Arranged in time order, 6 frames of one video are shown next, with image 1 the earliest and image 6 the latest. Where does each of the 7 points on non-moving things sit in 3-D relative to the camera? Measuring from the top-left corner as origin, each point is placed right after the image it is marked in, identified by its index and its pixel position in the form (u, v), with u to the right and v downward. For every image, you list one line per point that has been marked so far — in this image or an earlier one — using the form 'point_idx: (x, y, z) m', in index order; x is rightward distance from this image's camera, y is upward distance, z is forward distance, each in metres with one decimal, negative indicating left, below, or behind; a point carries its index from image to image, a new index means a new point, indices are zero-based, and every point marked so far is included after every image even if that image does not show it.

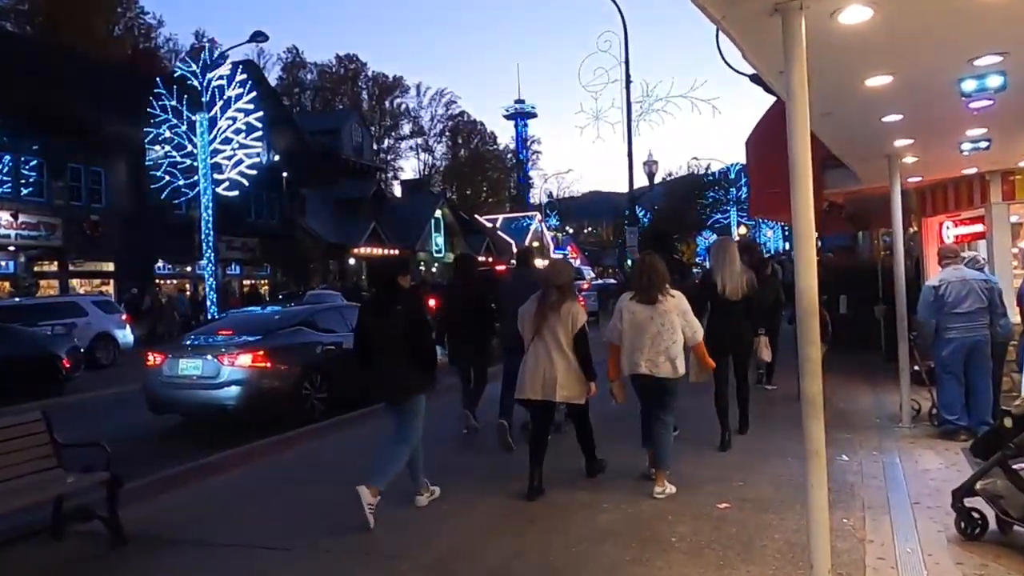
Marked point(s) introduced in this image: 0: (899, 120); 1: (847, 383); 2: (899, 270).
0: (+4.3, +1.9, +8.4) m
1: (+5.3, -1.5, +12.2) m
2: (+4.7, +0.2, +9.3) m
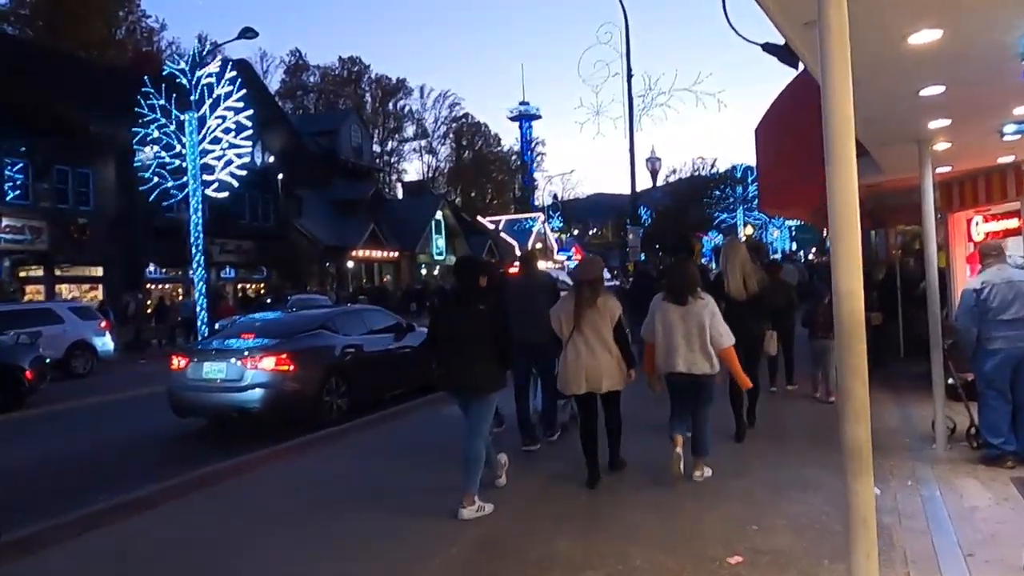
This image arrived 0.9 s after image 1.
0: (+4.1, +1.8, +7.3) m
1: (+5.2, -1.5, +11.1) m
2: (+4.5, +0.2, +8.2) m
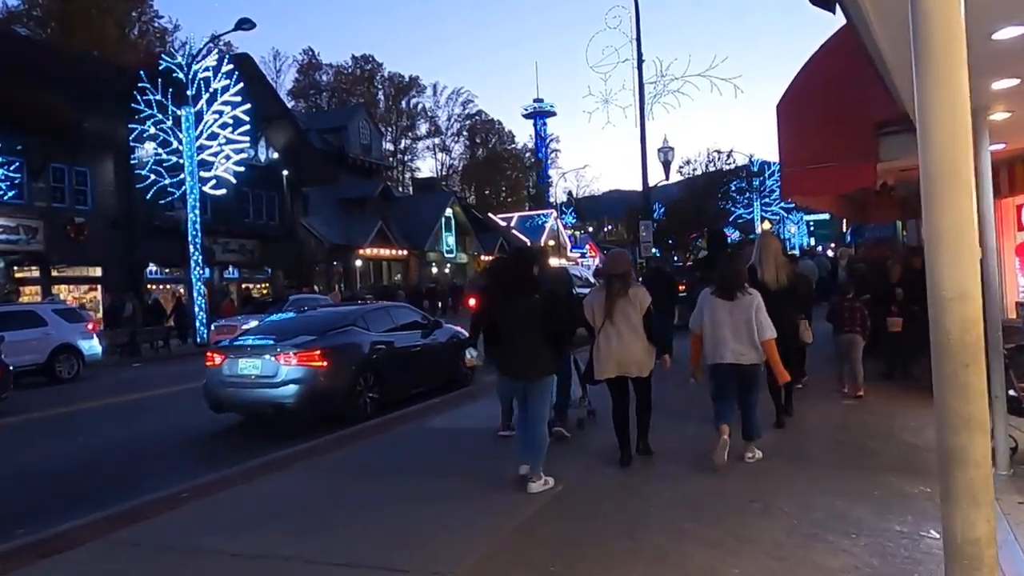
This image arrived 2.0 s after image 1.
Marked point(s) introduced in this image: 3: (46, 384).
0: (+3.9, +1.9, +6.1) m
1: (+5.1, -1.5, +9.9) m
2: (+4.4, +0.2, +7.0) m
3: (-12.0, -2.5, +19.5) m
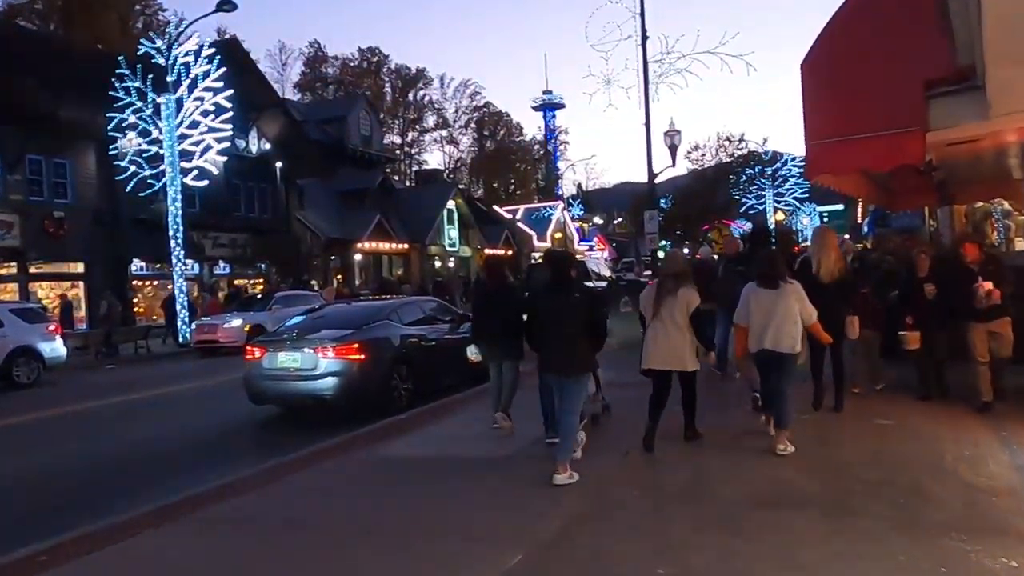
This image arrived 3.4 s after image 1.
0: (+3.5, +1.9, +4.4) m
1: (+4.8, -1.5, +8.2) m
2: (+4.0, +0.2, +5.3) m
3: (-12.2, -2.4, +18.1) m
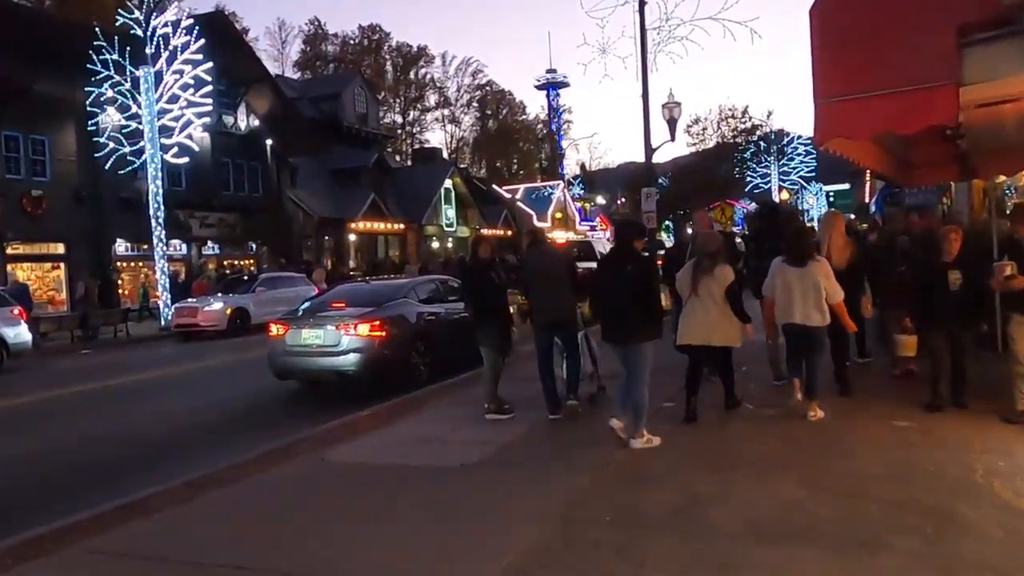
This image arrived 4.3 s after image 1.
0: (+3.2, +1.9, +3.3) m
1: (+4.4, -1.3, +7.2) m
2: (+3.7, +0.3, +4.3) m
3: (-12.5, -2.0, +17.2) m
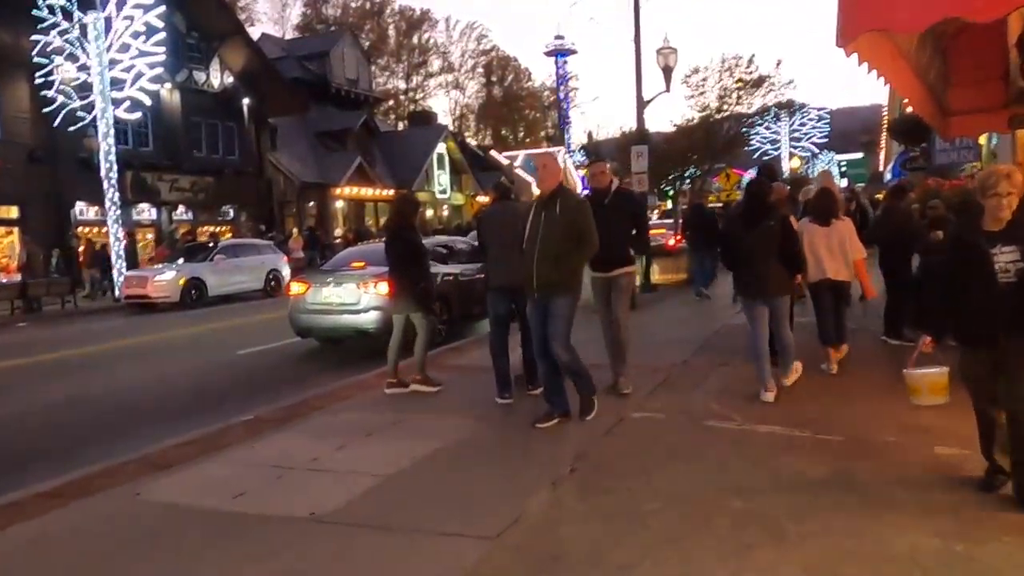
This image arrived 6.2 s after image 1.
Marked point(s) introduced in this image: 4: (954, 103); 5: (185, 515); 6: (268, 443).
0: (+2.4, +1.9, +1.1) m
1: (+3.7, -1.1, +5.1) m
2: (+2.9, +0.4, +2.1) m
3: (-13.1, -1.3, +15.3) m
4: (+5.4, +2.2, +9.2) m
5: (-2.2, -1.7, +4.8) m
6: (-2.1, -1.4, +6.3) m
